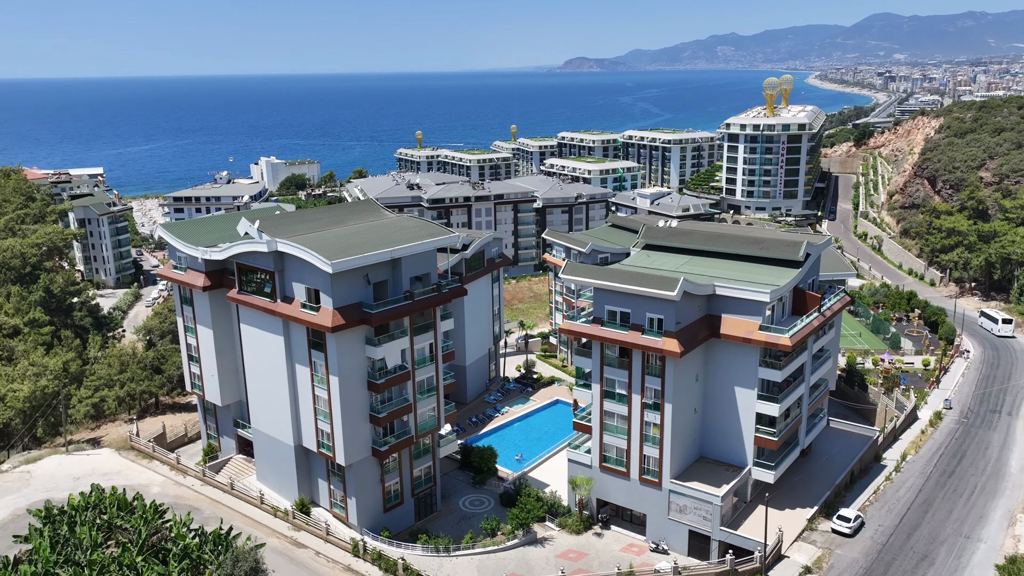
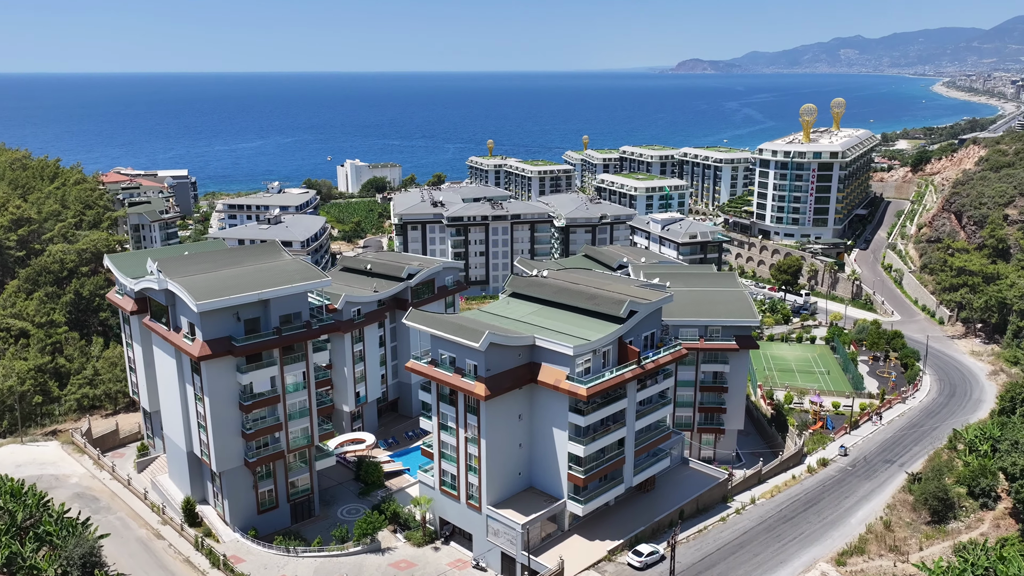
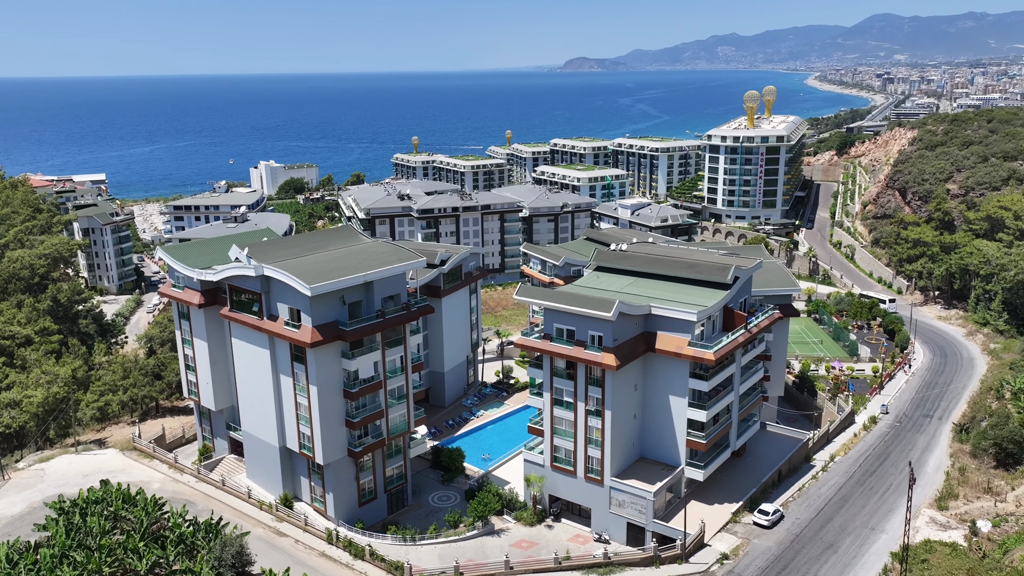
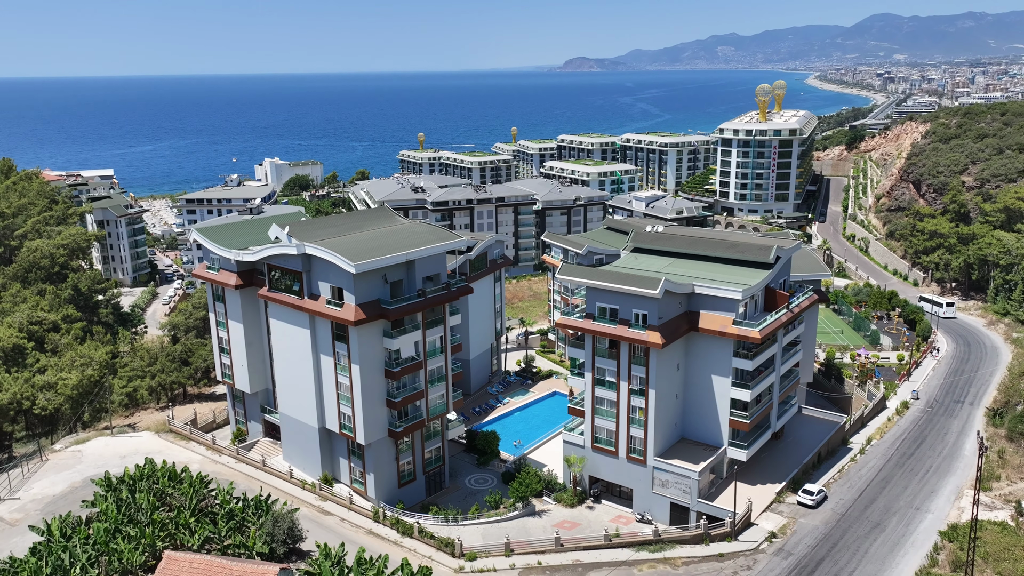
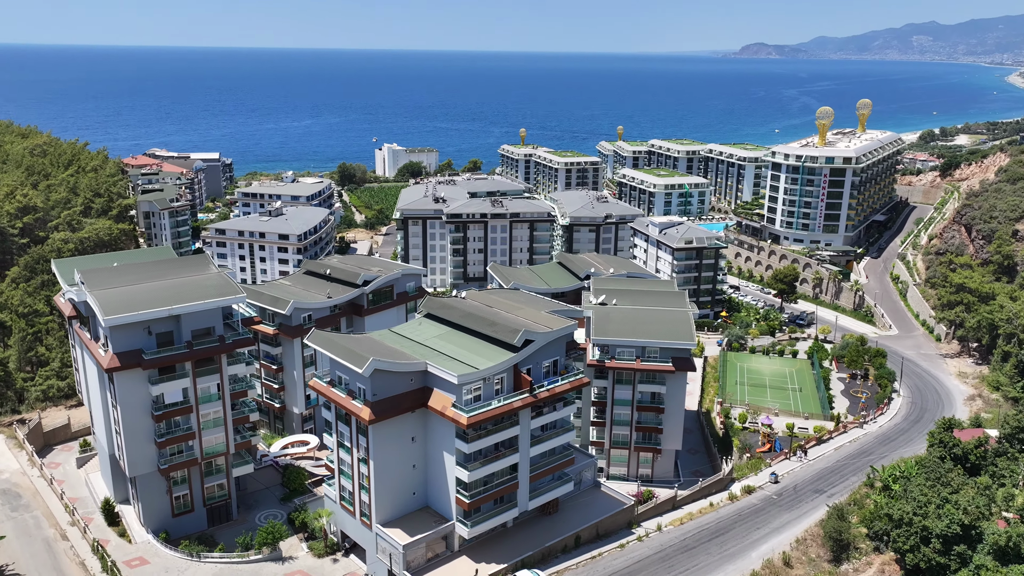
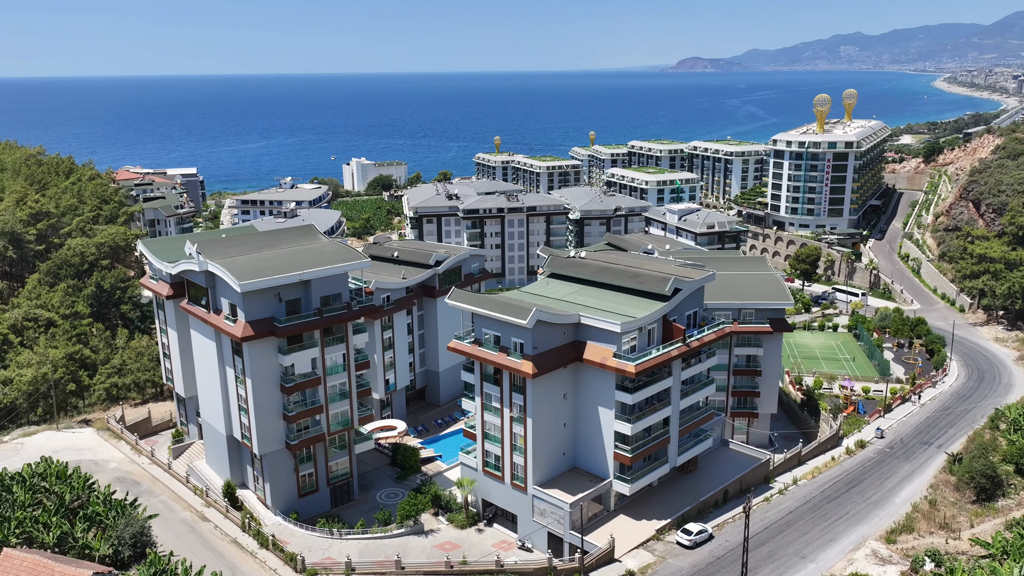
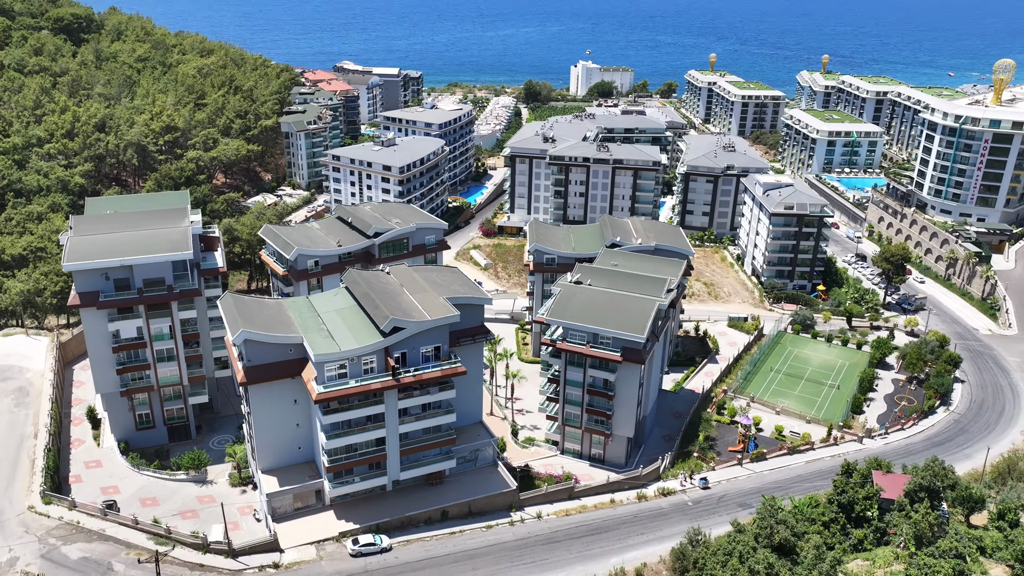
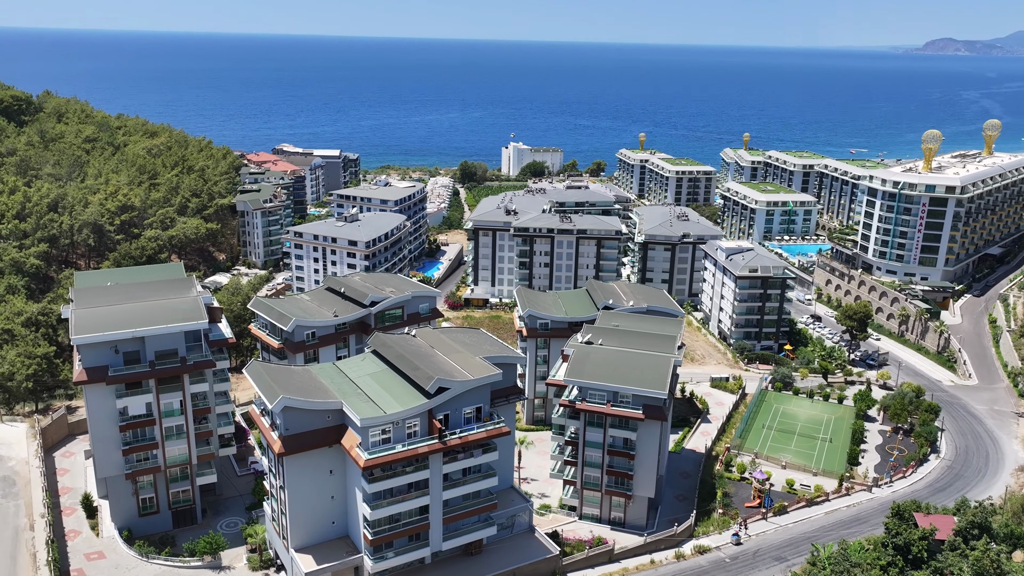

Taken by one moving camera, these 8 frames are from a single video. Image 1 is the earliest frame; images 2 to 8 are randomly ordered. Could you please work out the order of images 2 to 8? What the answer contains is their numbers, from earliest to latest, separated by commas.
4, 3, 6, 2, 5, 8, 7
